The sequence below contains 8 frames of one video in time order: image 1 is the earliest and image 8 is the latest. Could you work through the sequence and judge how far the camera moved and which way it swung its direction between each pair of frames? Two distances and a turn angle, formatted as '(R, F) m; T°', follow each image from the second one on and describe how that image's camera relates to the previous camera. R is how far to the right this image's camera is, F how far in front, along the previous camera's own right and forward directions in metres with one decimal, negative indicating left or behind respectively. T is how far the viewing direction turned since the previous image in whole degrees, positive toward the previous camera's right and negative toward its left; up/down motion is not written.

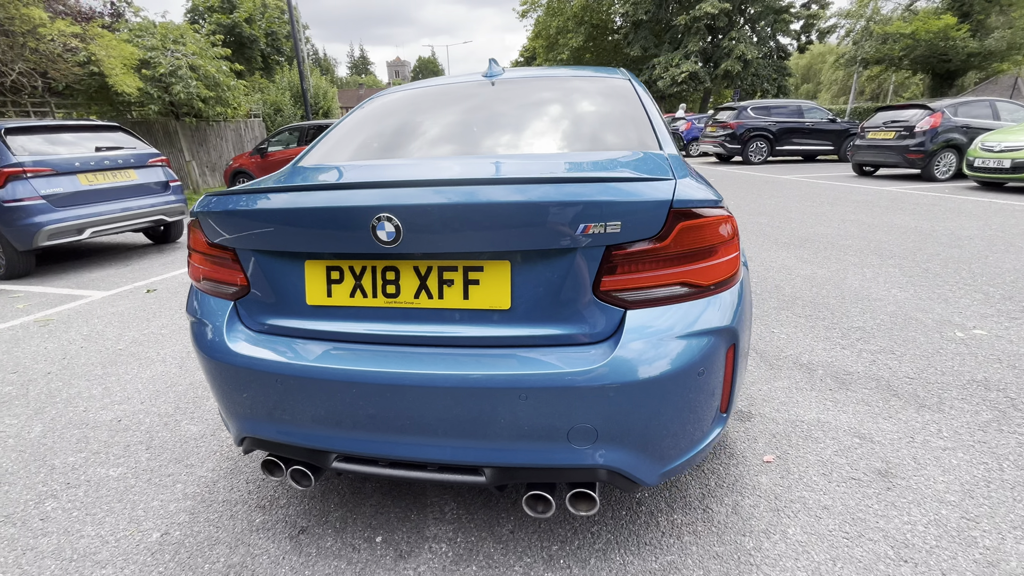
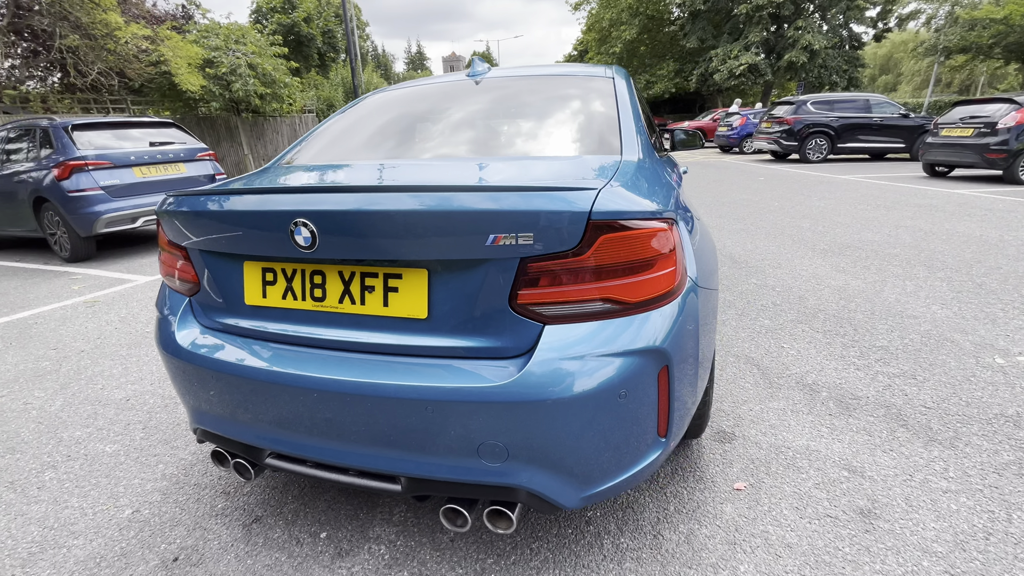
(+0.3, +0.1) m; -6°
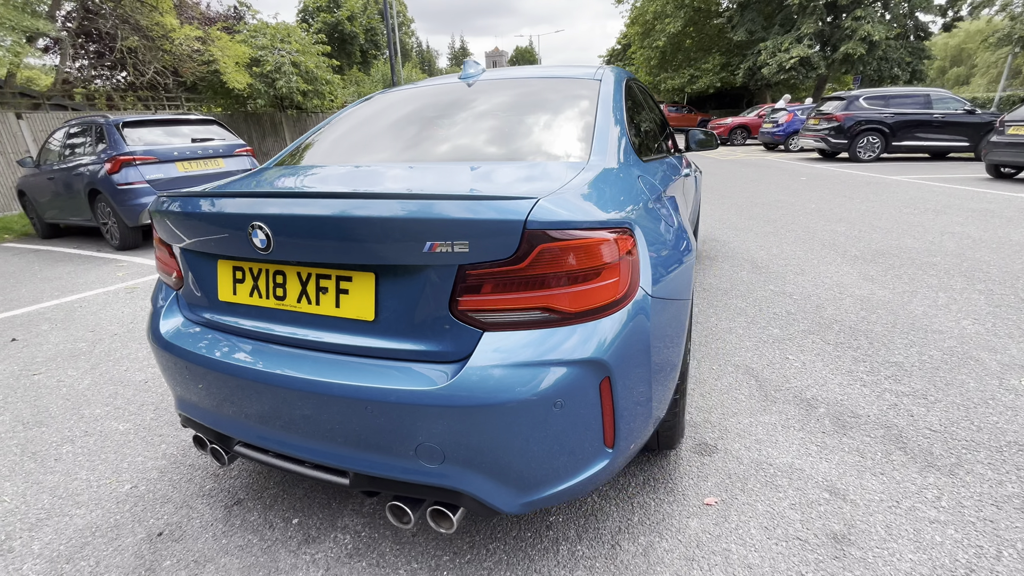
(+0.2, 0.0) m; -5°
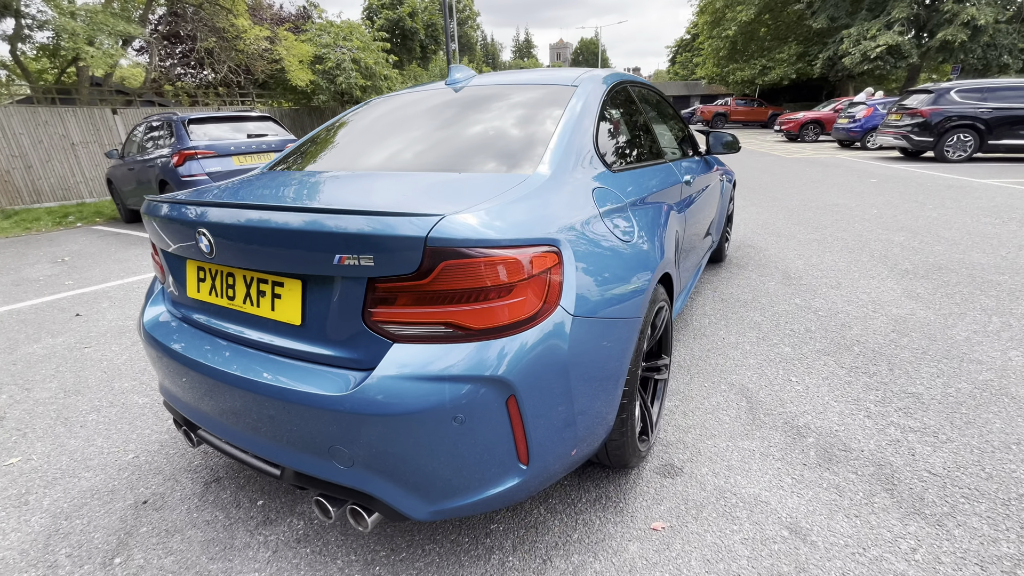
(+0.4, 0.0) m; -7°
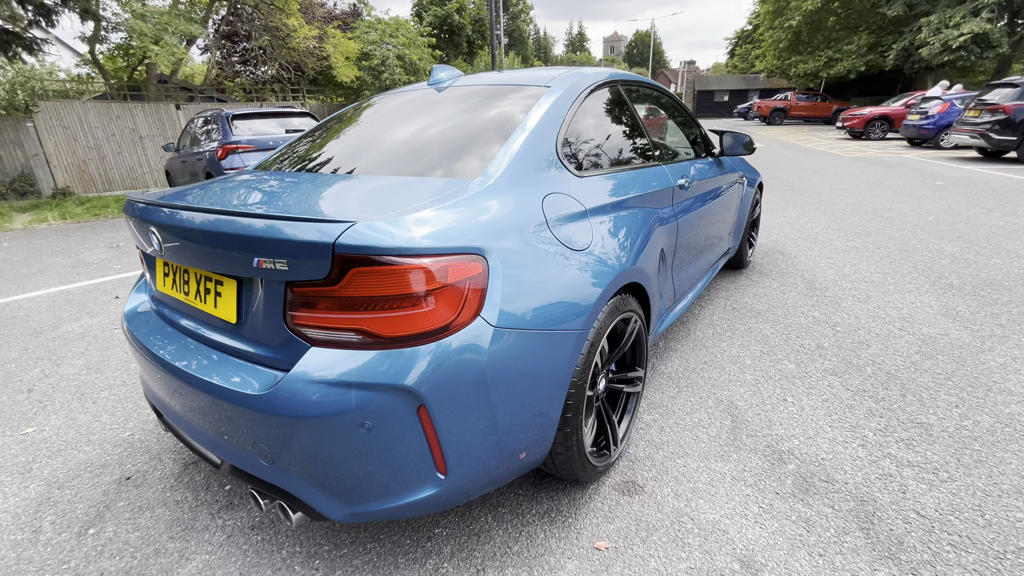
(+0.3, 0.0) m; -5°
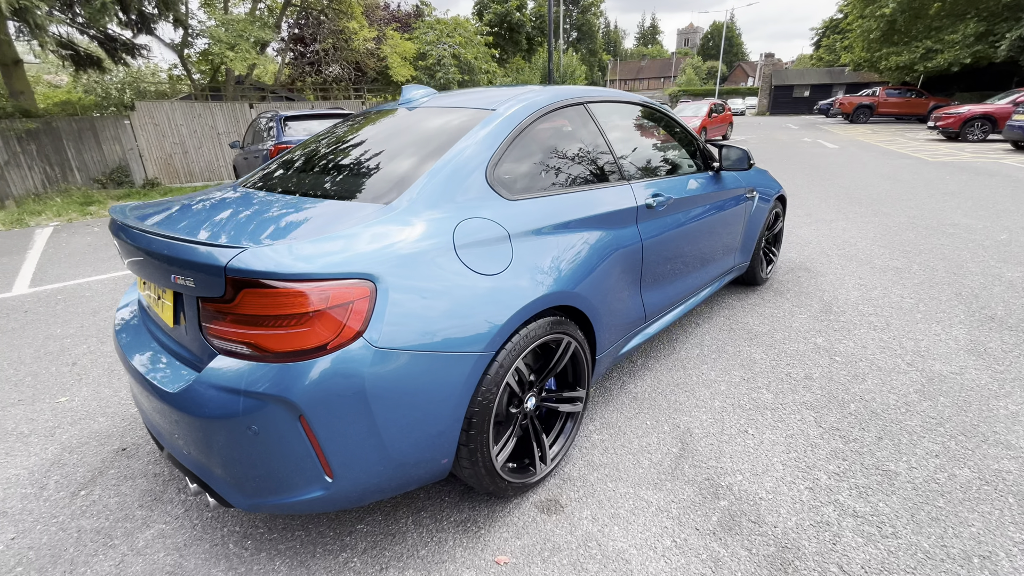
(+0.5, 0.0) m; -7°
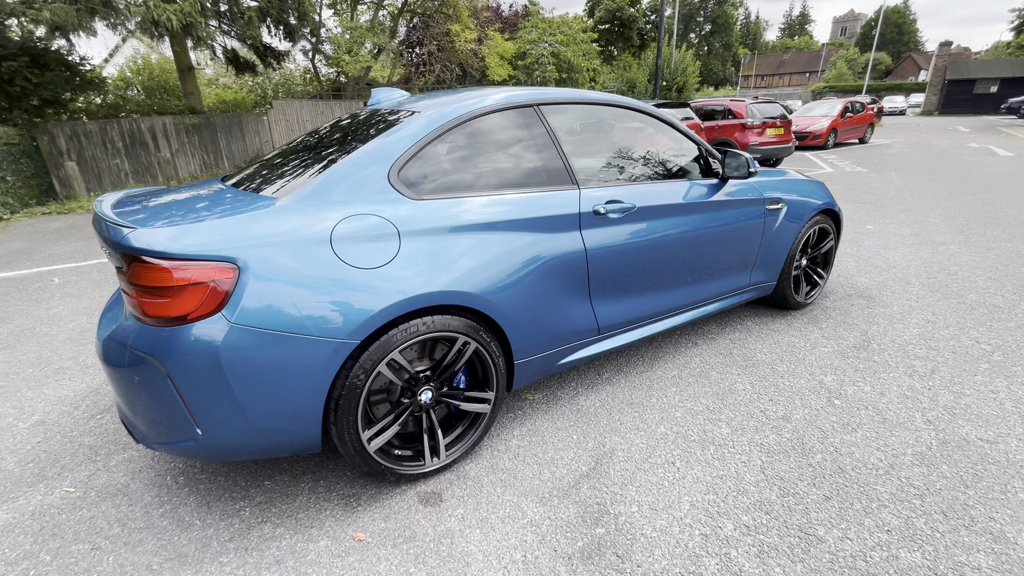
(+0.9, +0.1) m; -13°
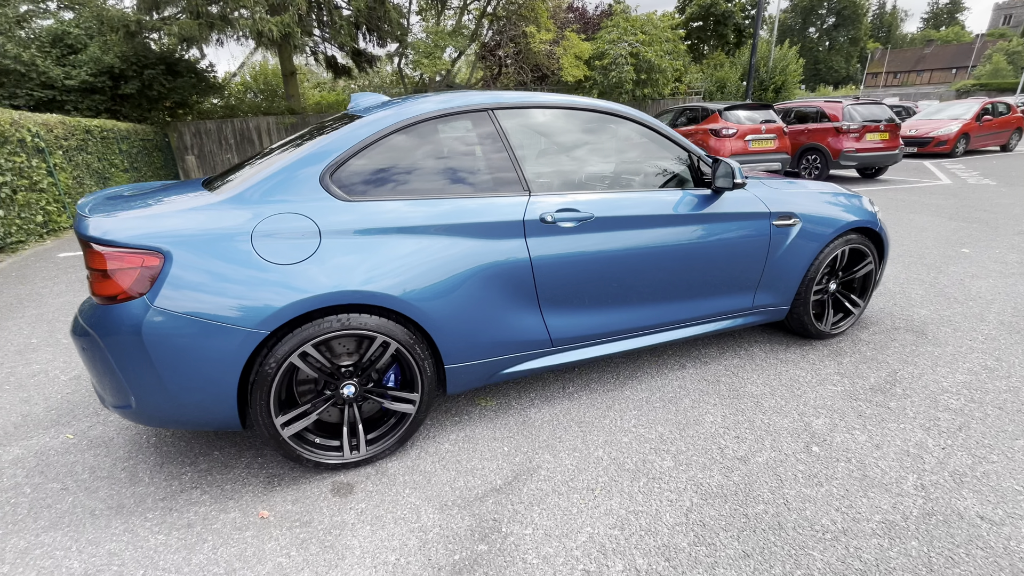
(+0.7, +0.1) m; -10°
